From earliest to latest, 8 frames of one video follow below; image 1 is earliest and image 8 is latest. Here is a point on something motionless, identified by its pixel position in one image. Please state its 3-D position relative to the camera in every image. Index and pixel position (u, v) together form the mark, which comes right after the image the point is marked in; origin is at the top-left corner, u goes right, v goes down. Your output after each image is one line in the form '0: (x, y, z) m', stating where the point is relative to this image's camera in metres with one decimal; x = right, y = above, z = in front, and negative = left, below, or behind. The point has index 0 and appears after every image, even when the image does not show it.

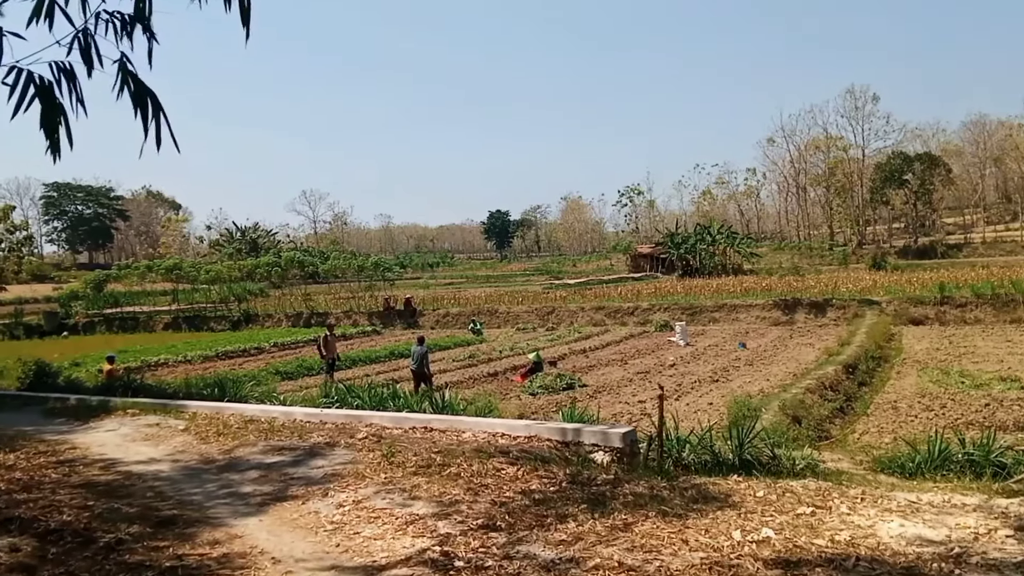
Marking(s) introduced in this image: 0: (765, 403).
0: (+4.6, -2.0, +14.1) m
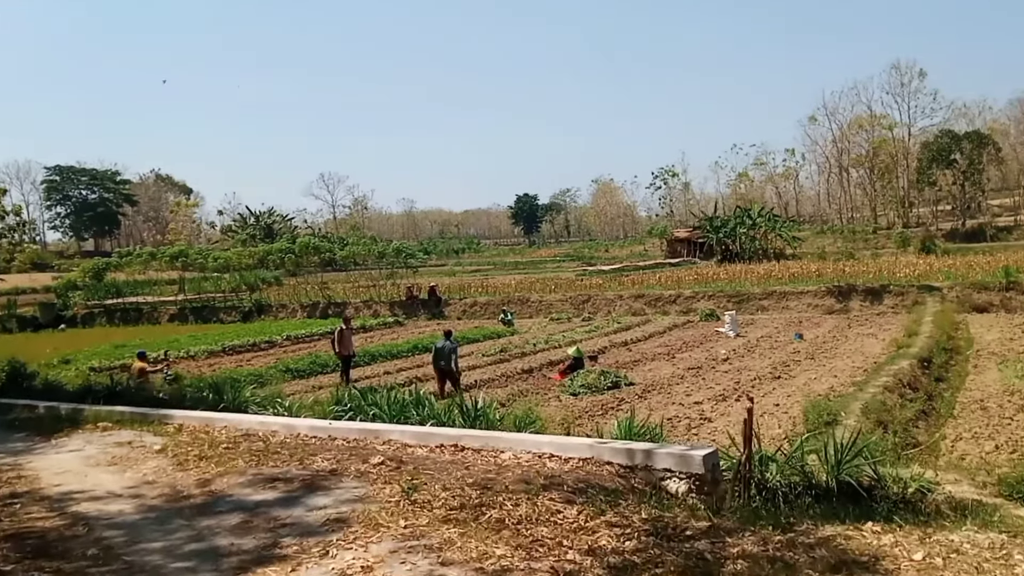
0: (+5.2, -1.8, +12.2) m
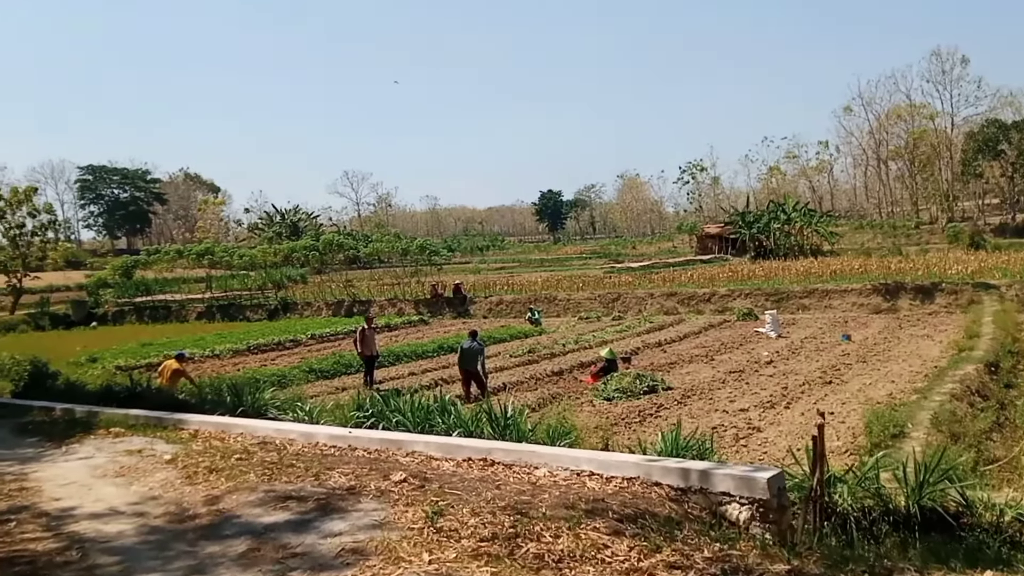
0: (+5.7, -1.8, +11.2) m
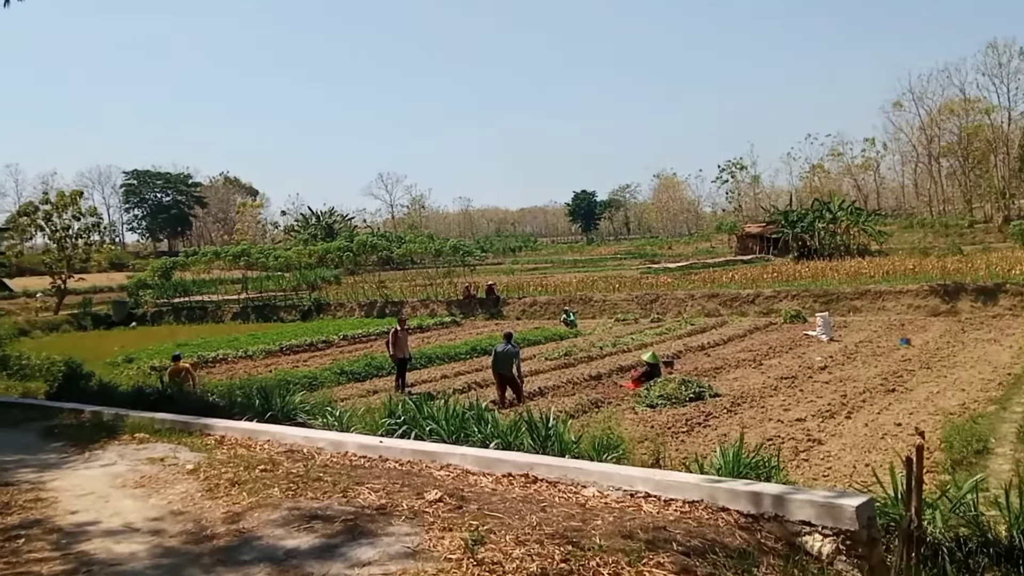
0: (+6.2, -1.8, +10.3) m
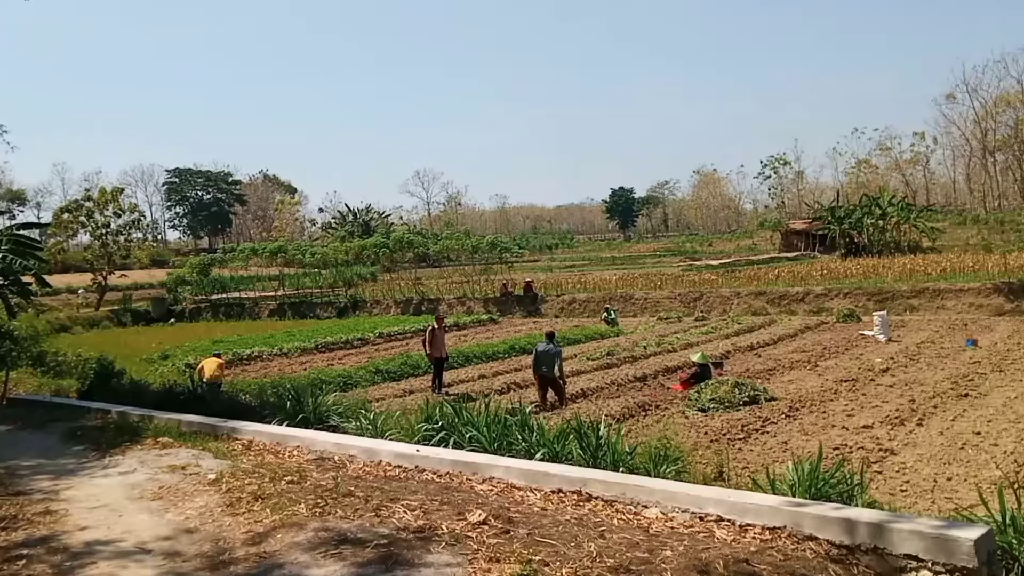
0: (+6.8, -1.7, +9.4) m
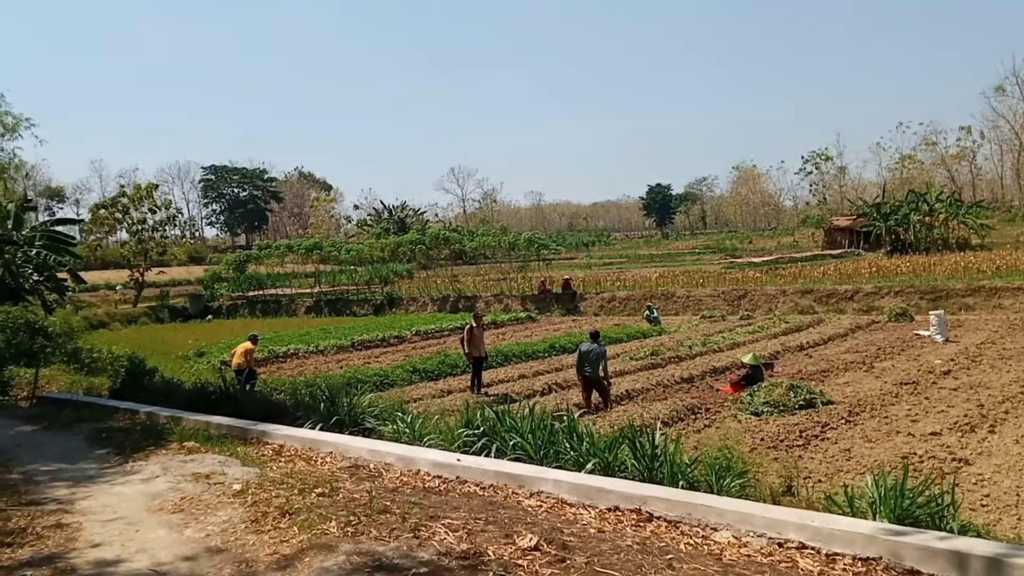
0: (+7.3, -1.7, +8.5) m
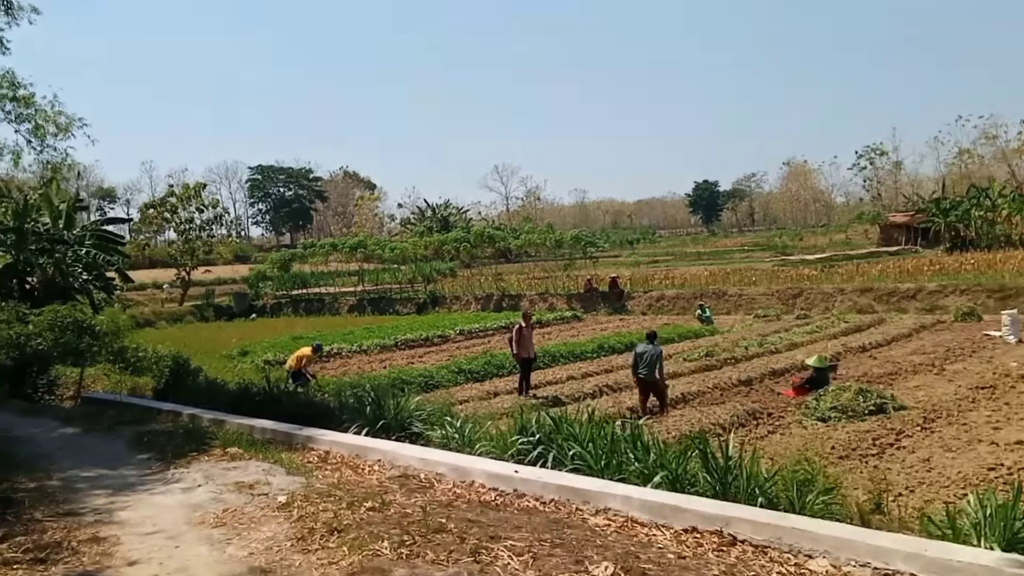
0: (+7.8, -1.7, +7.6) m
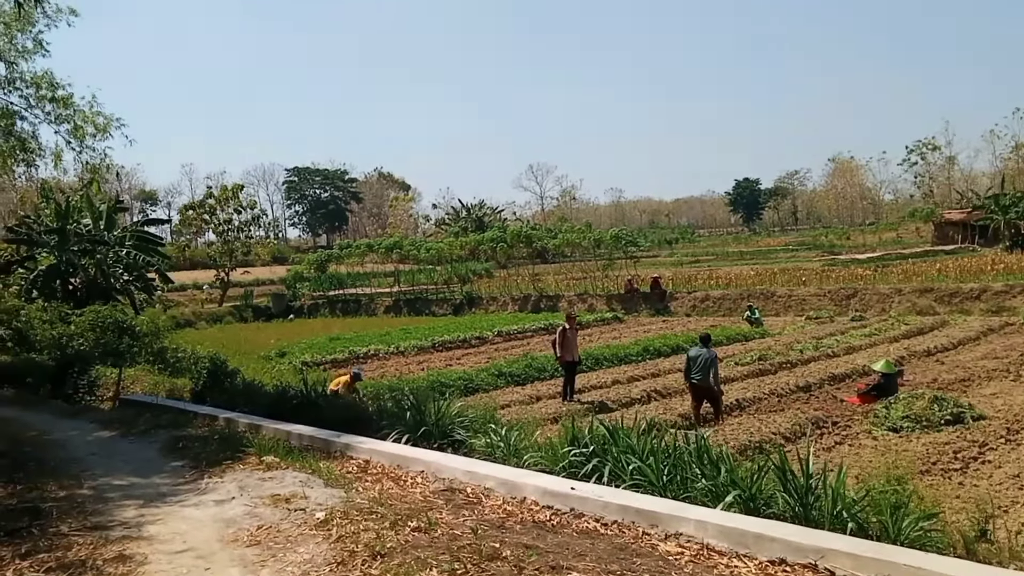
0: (+8.3, -1.7, +6.6) m
